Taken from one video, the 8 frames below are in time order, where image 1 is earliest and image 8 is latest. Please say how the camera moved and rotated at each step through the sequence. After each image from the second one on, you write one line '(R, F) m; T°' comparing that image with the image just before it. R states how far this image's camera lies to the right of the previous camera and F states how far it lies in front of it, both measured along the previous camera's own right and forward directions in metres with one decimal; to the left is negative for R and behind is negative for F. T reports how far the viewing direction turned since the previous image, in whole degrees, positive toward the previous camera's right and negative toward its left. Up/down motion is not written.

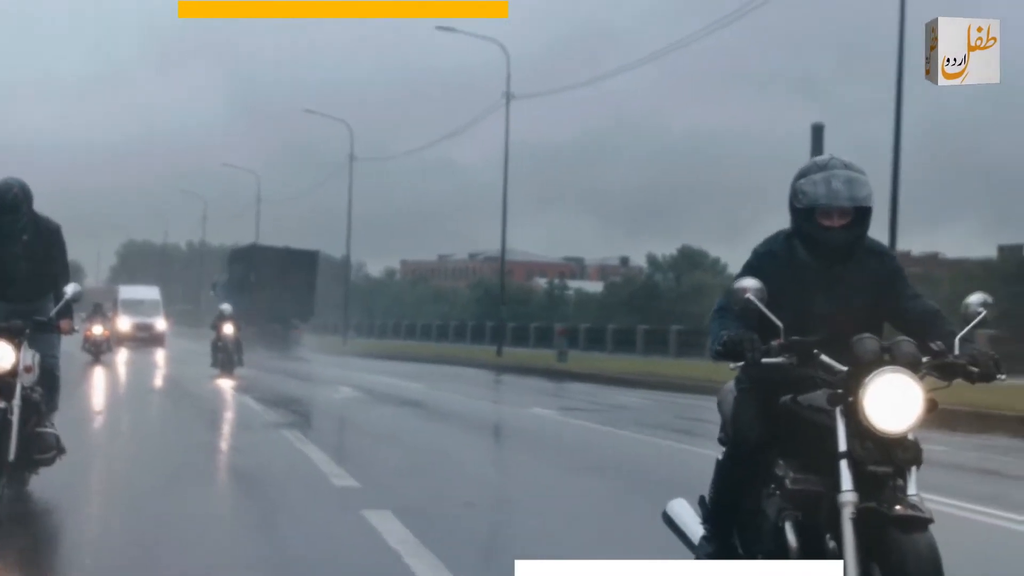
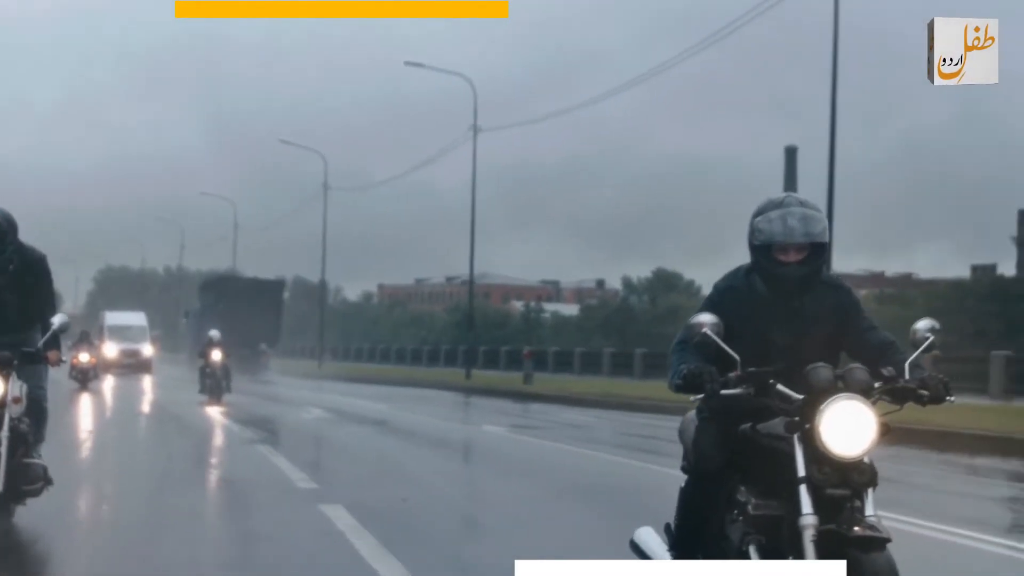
(-0.1, 0.0) m; +1°
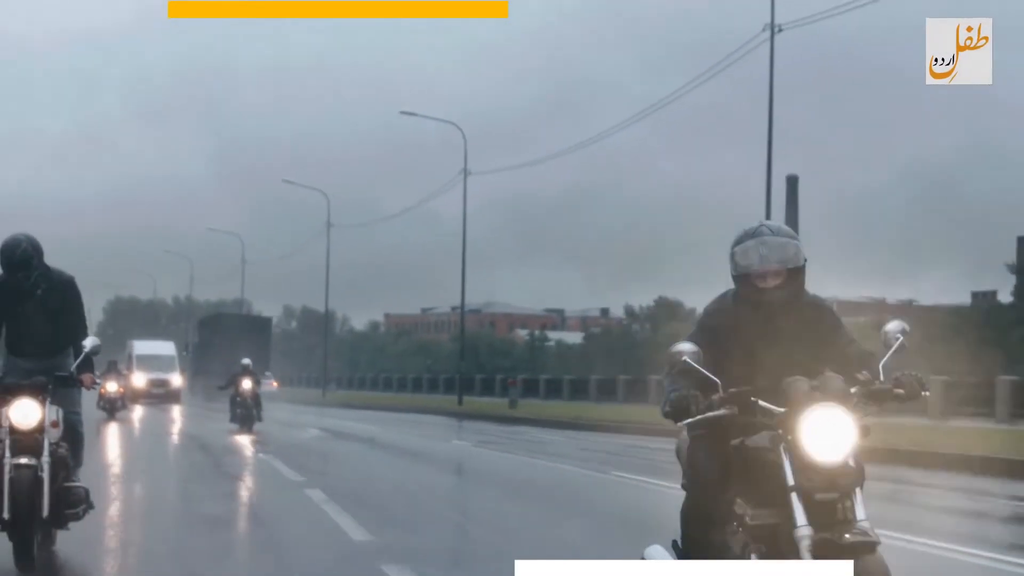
(-0.1, -0.1) m; 0°
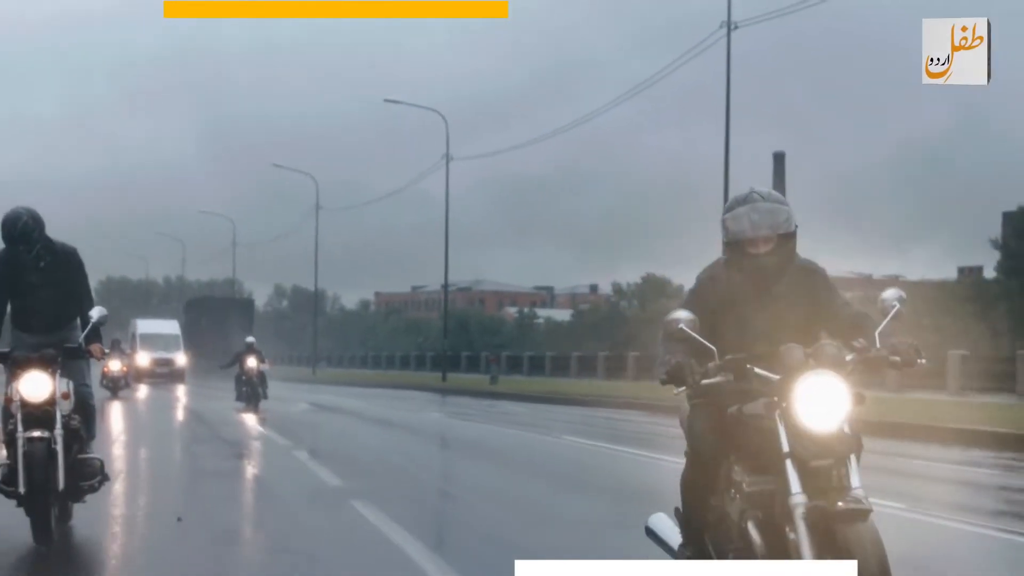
(-0.1, -0.1) m; +1°
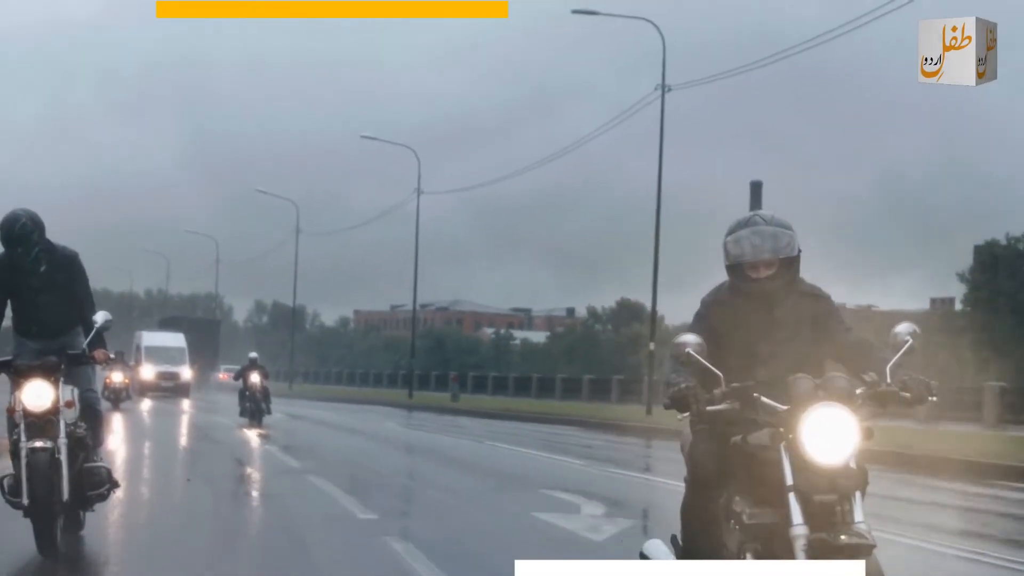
(-0.2, -0.1) m; +2°
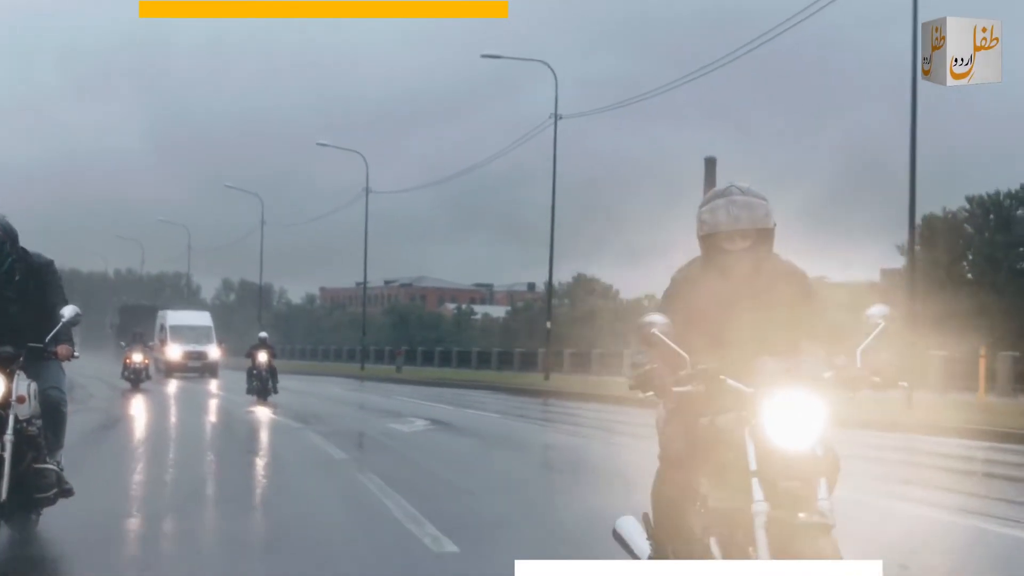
(-0.1, -0.5) m; +2°
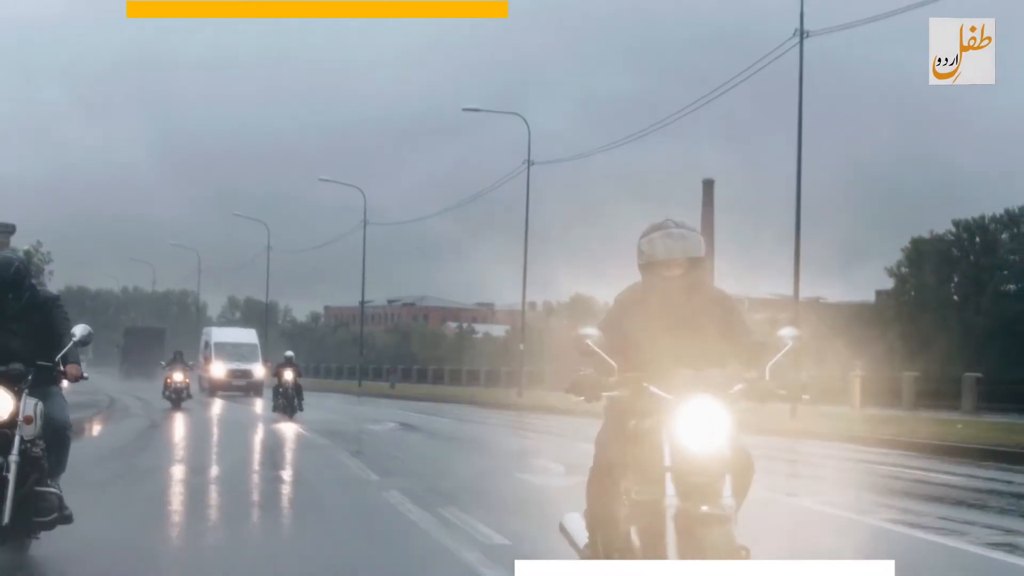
(+0.3, -0.5) m; -1°
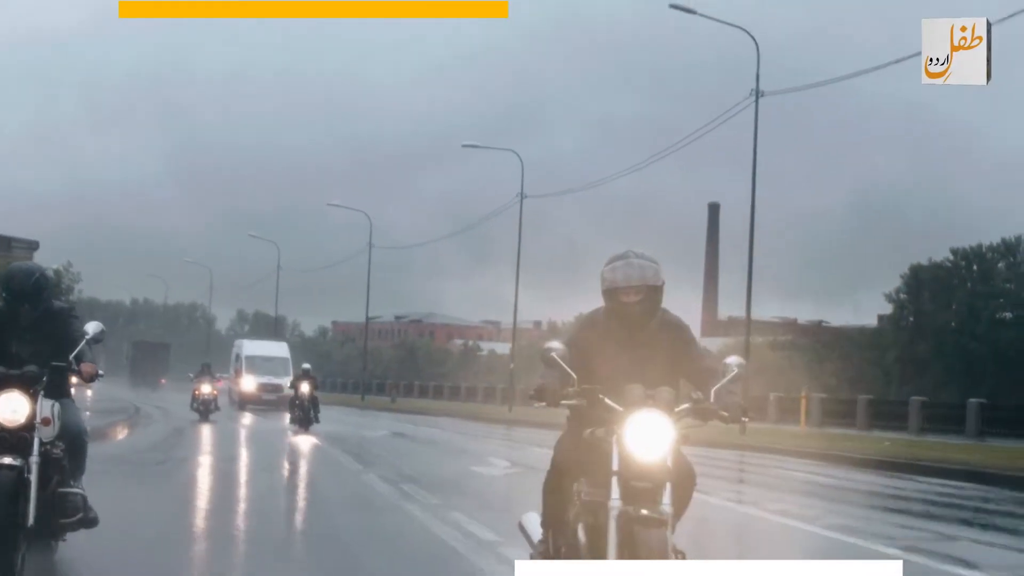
(+0.2, -0.3) m; -1°
